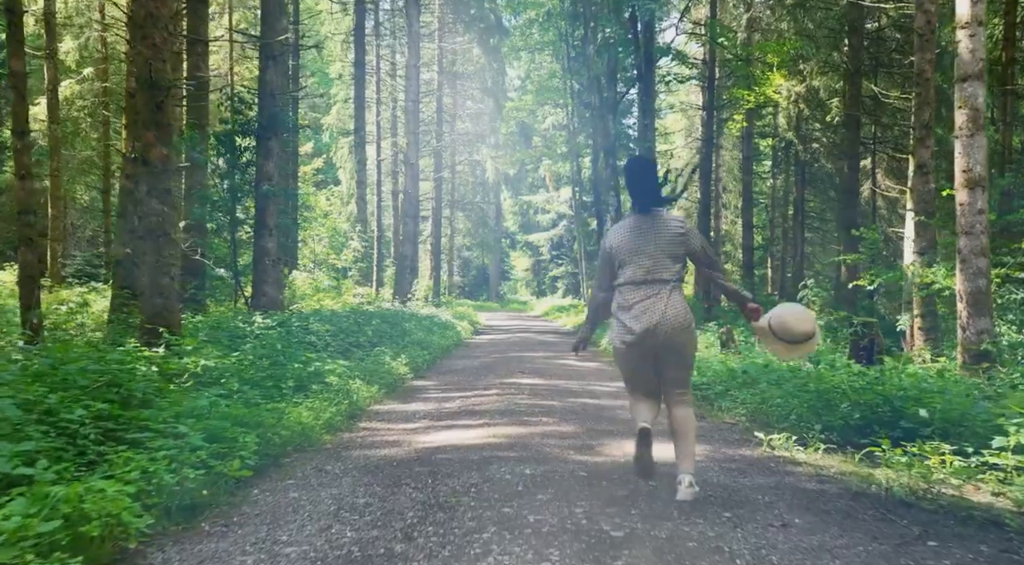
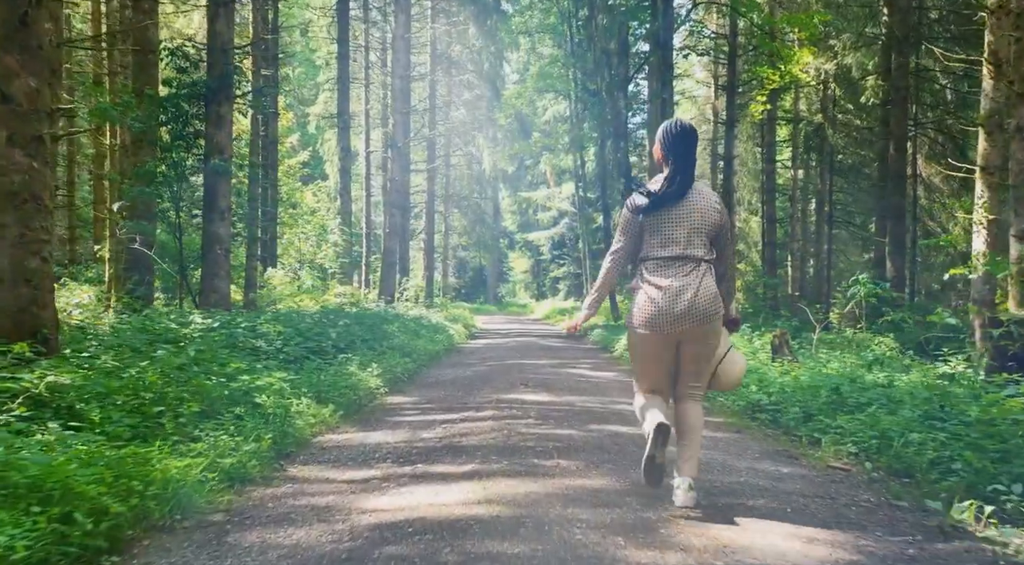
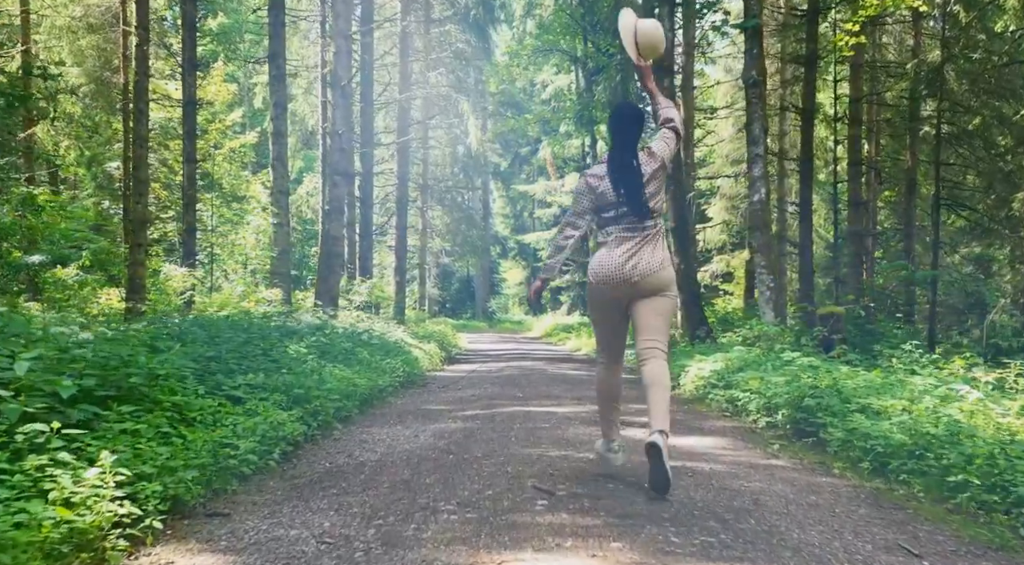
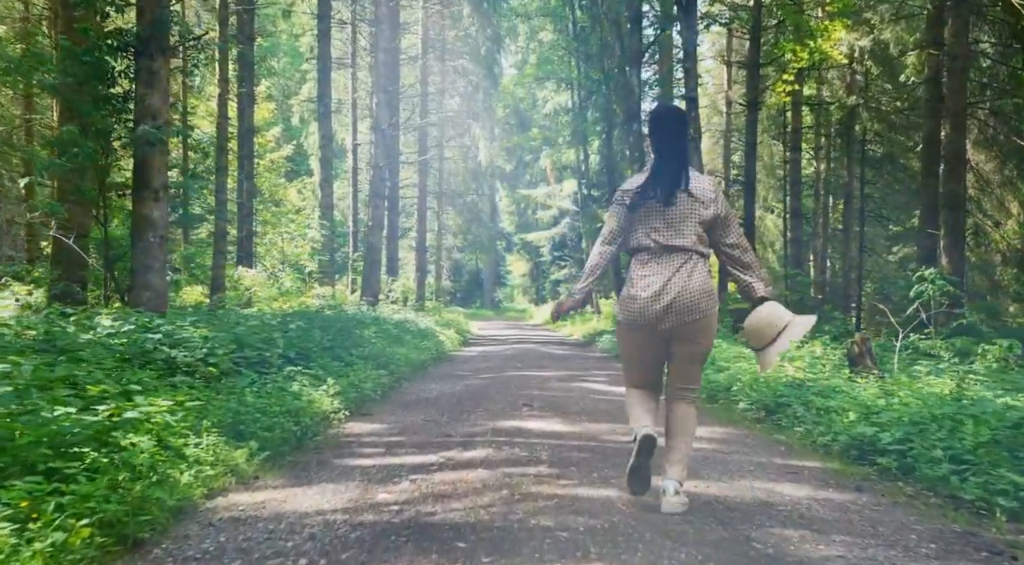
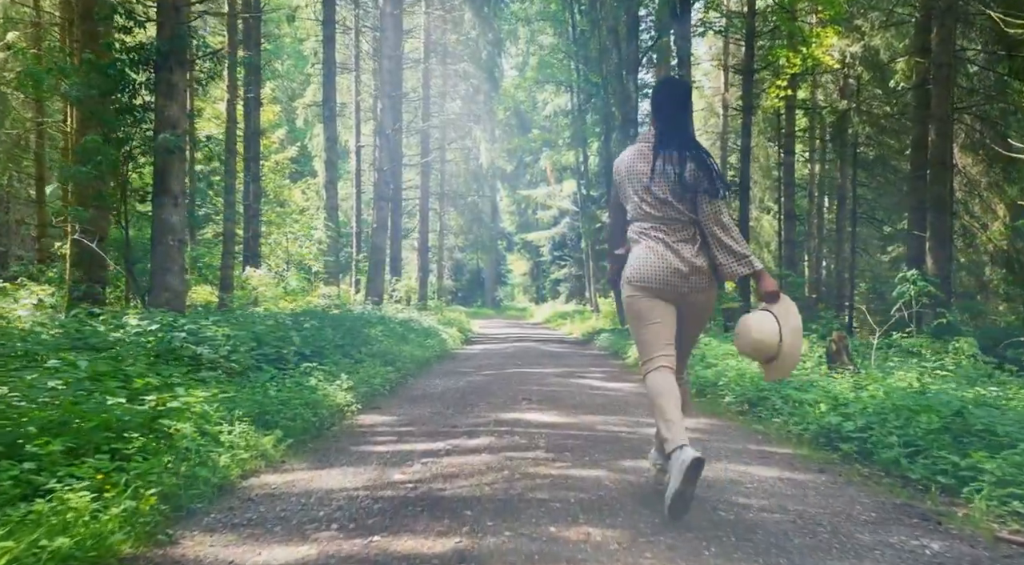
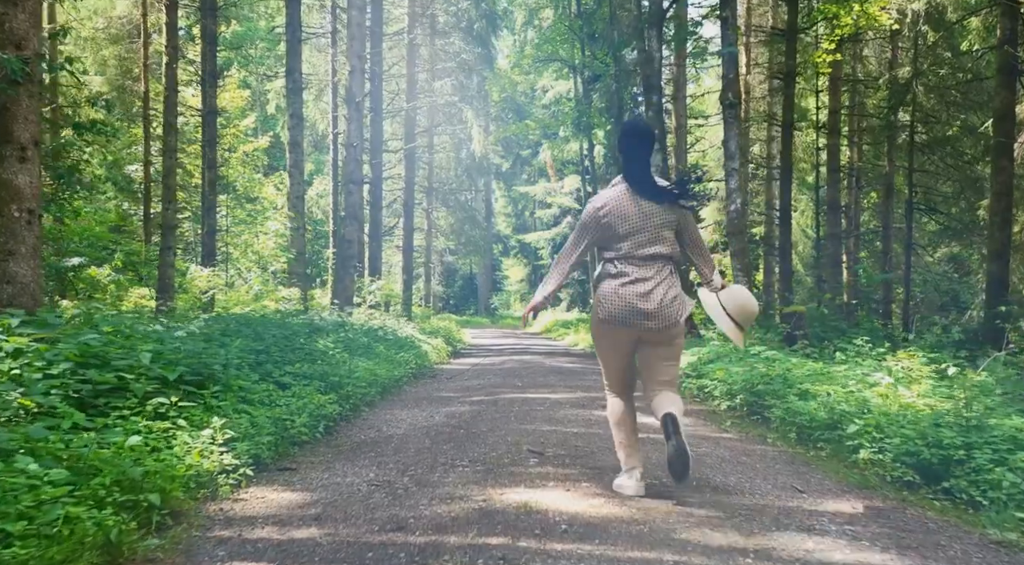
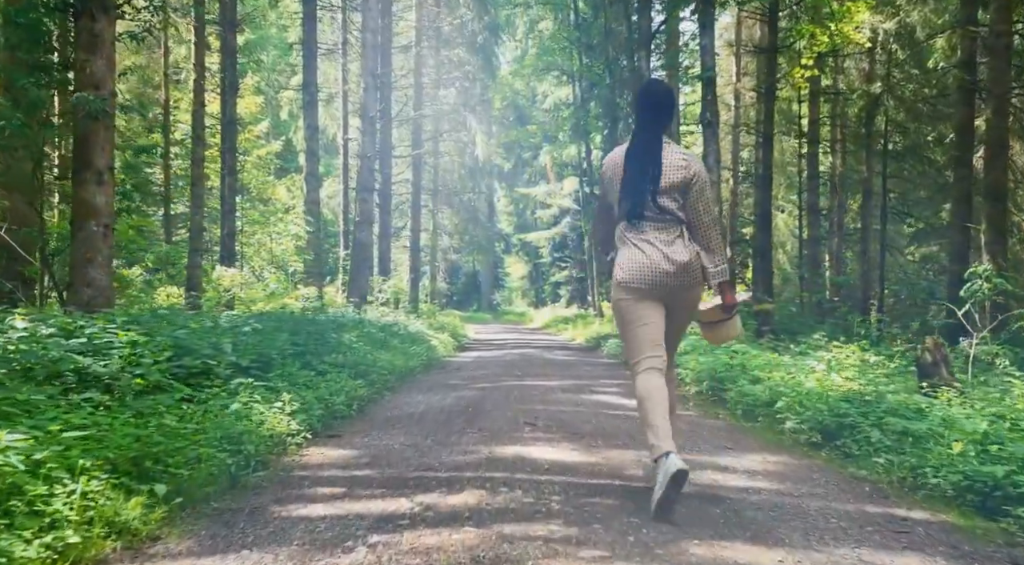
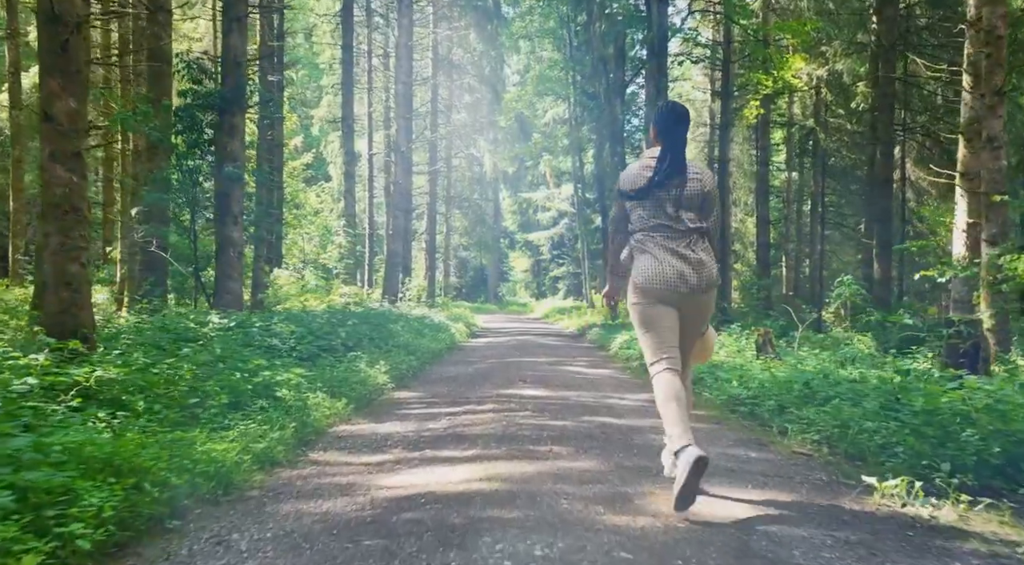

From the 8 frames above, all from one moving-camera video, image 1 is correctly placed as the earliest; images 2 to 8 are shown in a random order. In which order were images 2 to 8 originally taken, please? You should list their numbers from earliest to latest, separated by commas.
8, 2, 5, 4, 7, 6, 3
